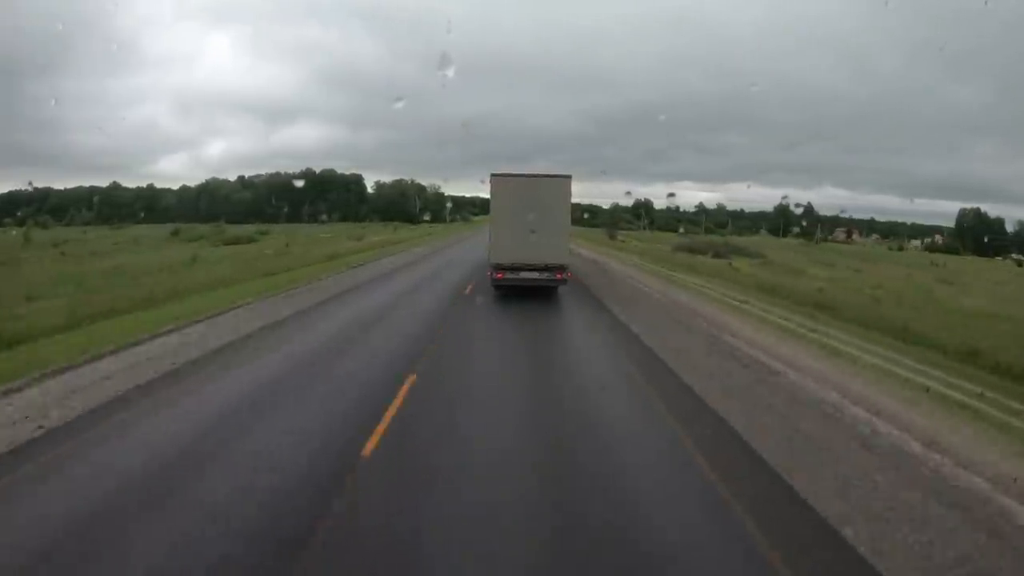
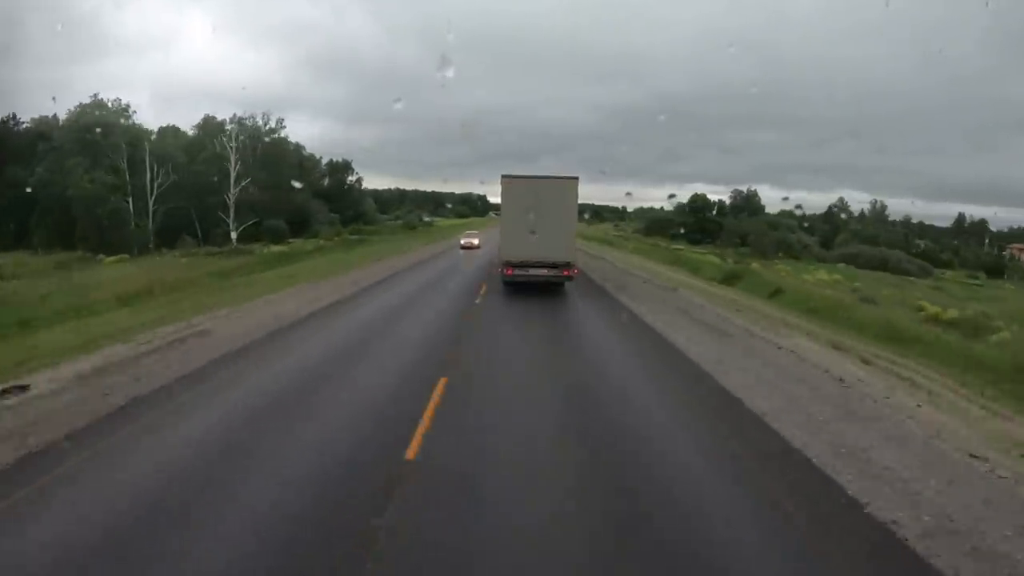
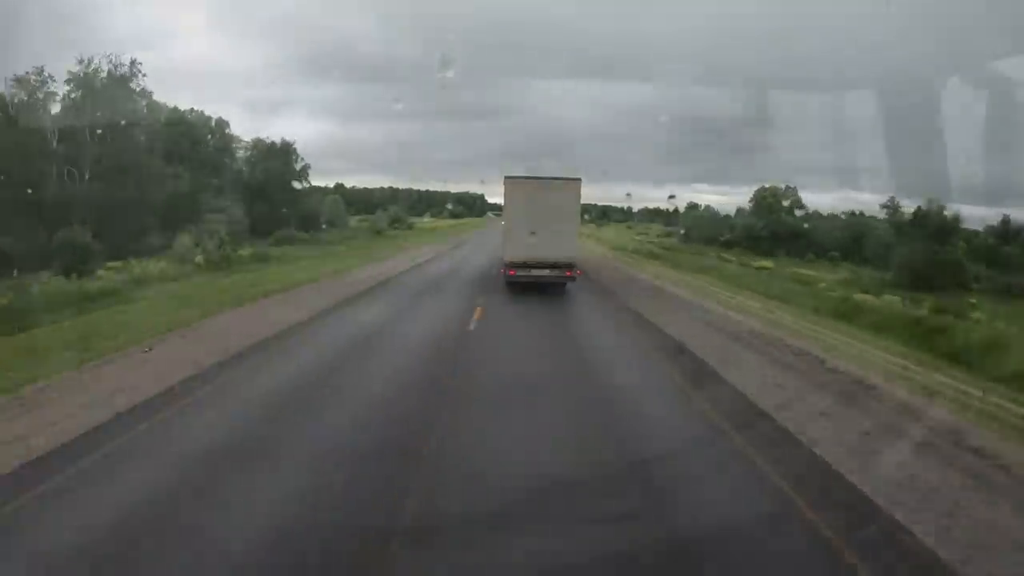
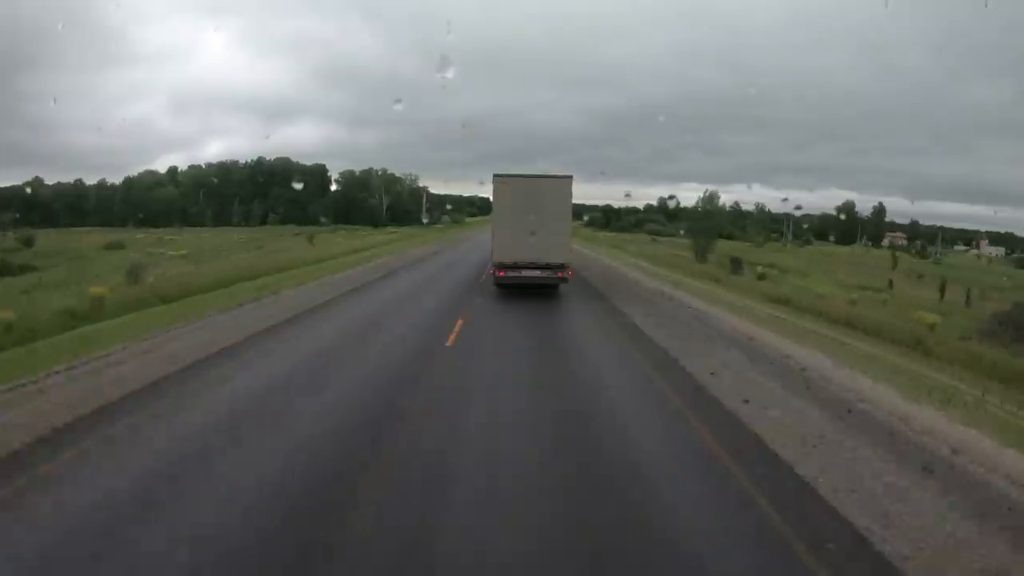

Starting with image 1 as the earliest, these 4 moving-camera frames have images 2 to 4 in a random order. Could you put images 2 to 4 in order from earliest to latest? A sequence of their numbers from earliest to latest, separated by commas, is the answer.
4, 2, 3
